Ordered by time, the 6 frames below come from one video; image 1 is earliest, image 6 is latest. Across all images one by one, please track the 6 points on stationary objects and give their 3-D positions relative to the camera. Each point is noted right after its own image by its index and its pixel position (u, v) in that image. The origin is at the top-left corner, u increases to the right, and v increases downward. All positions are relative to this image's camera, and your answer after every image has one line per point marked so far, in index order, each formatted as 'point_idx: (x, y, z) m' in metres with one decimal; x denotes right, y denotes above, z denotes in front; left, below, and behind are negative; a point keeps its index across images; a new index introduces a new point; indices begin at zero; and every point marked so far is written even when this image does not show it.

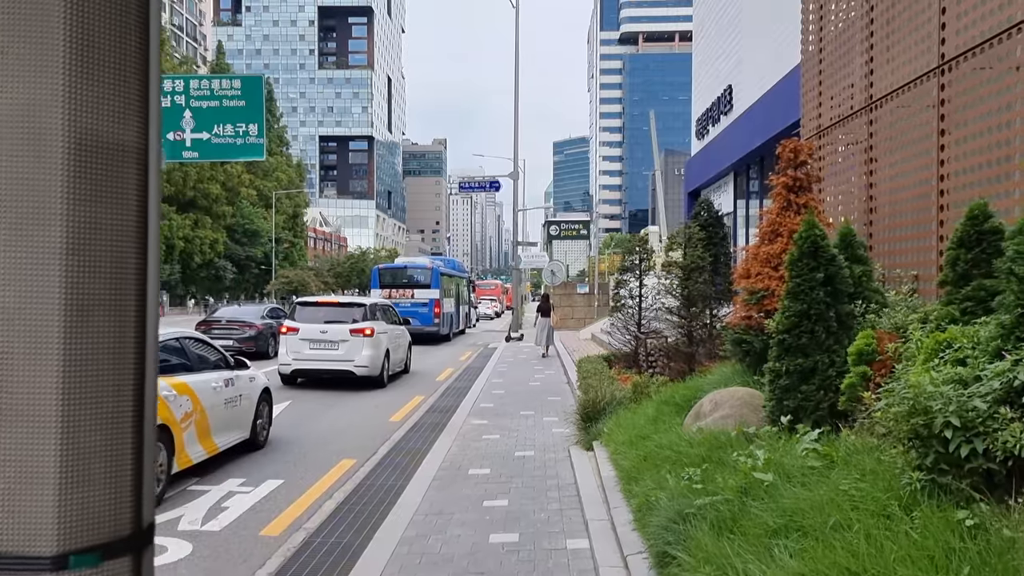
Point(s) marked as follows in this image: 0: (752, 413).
0: (+1.7, -0.9, +5.9) m
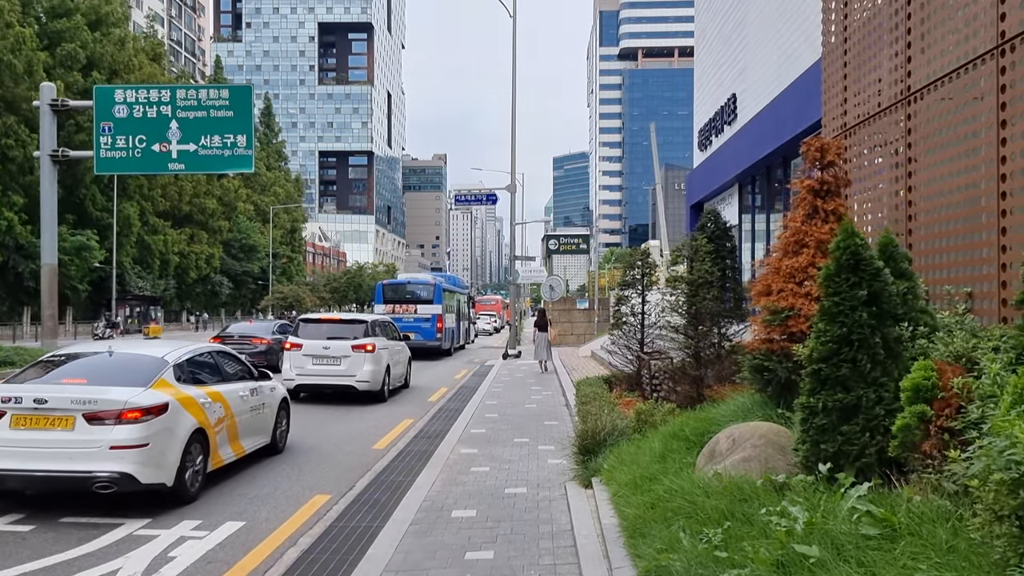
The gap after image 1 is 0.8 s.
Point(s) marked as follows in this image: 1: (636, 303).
0: (+1.6, -1.0, +5.1) m
1: (+1.8, -0.2, +12.4) m
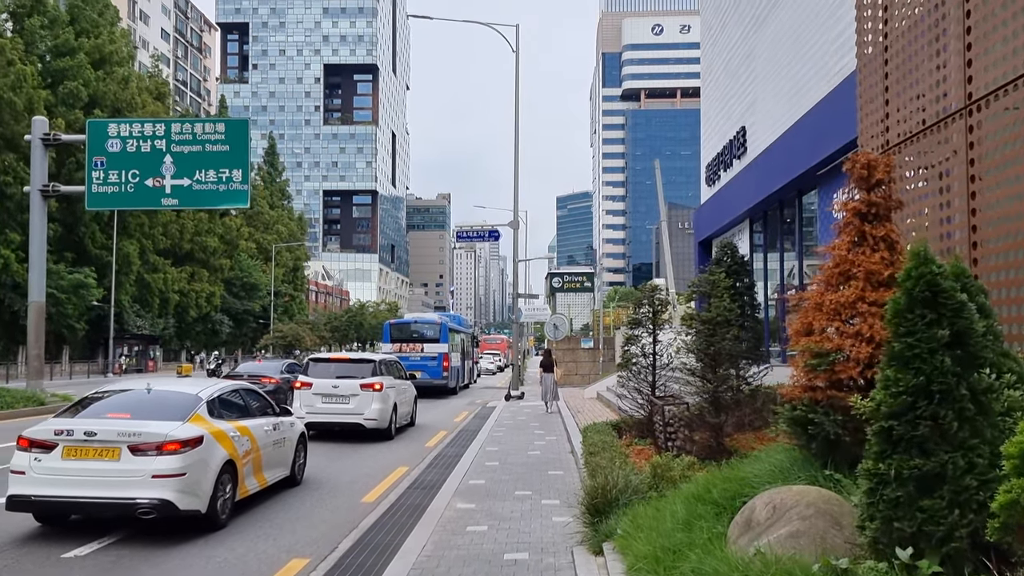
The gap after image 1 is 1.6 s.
0: (+1.6, -1.2, +4.2) m
1: (+1.8, -0.8, +11.5) m
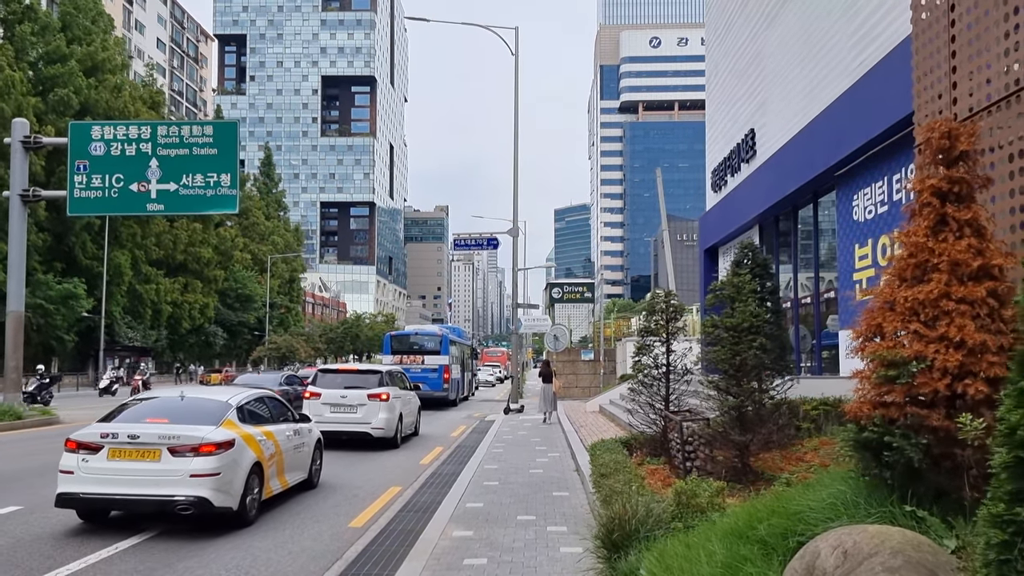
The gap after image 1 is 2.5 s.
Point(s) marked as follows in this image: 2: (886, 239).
0: (+1.6, -1.2, +3.2) m
1: (+1.8, -0.8, +10.6) m
2: (+5.5, +0.7, +12.5) m
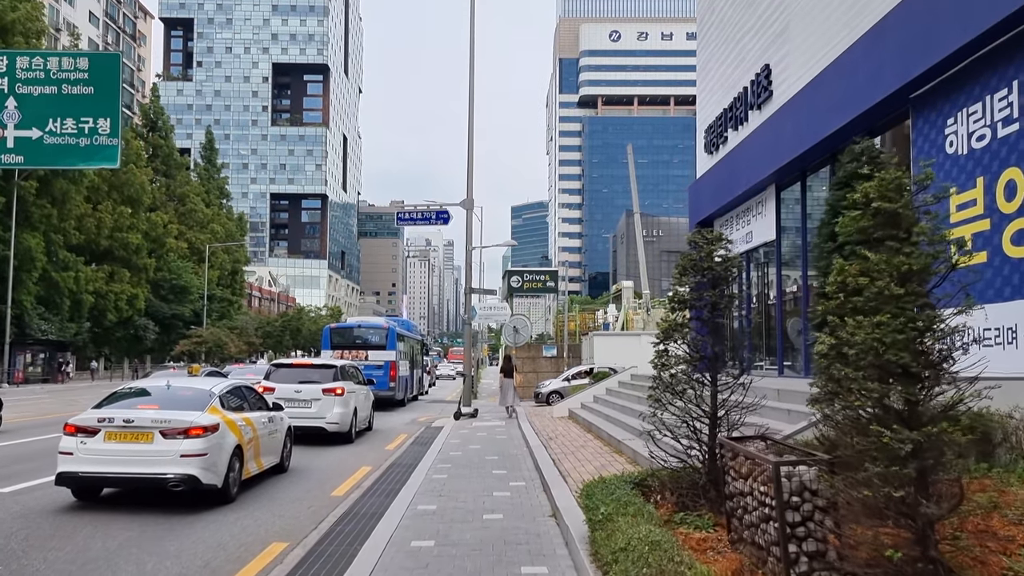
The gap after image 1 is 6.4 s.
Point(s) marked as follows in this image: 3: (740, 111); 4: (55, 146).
0: (+1.6, -0.7, -1.0) m
1: (+1.4, -0.4, +6.4) m
2: (+5.0, +1.2, +8.4) m
3: (+4.8, +3.8, +17.7) m
4: (-9.5, +3.0, +17.5) m
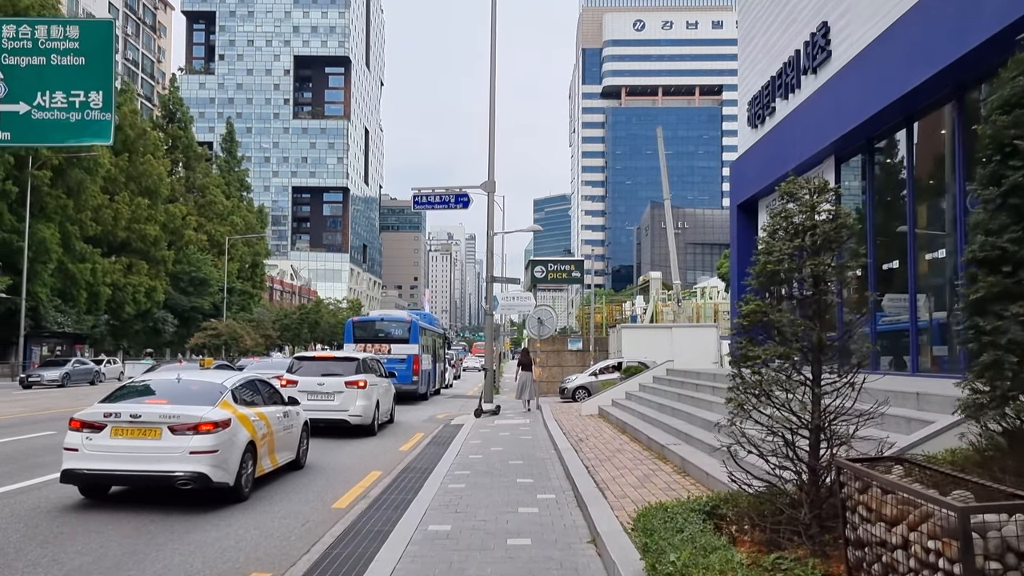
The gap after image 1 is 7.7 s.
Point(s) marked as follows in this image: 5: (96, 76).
0: (+1.6, -0.6, -2.6) m
1: (+1.6, -0.2, +4.8) m
2: (+5.3, +1.4, +6.7) m
3: (+5.3, +4.0, +16.0) m
4: (-9.0, +3.2, +16.1) m
5: (-8.1, +4.1, +16.1) m
